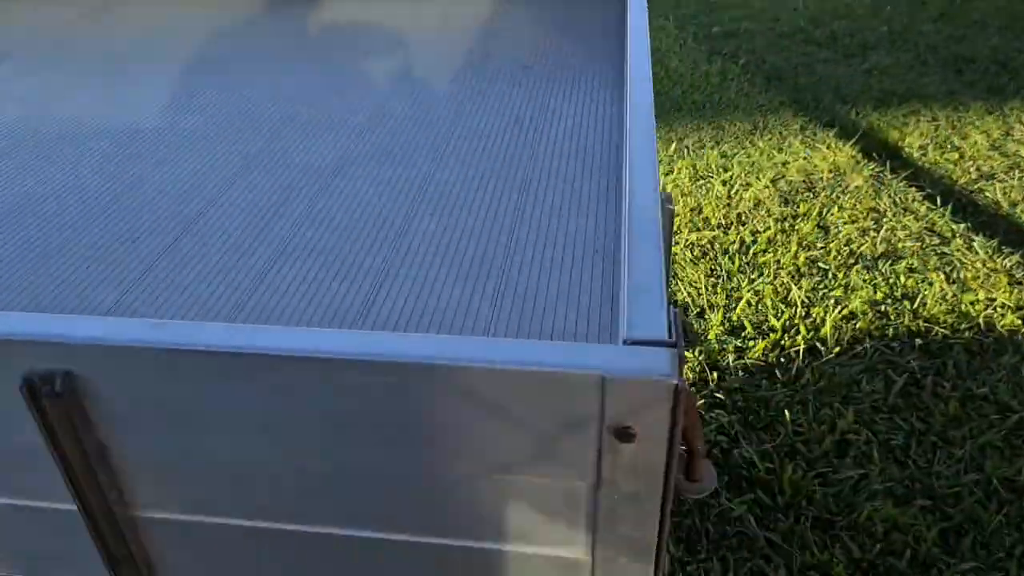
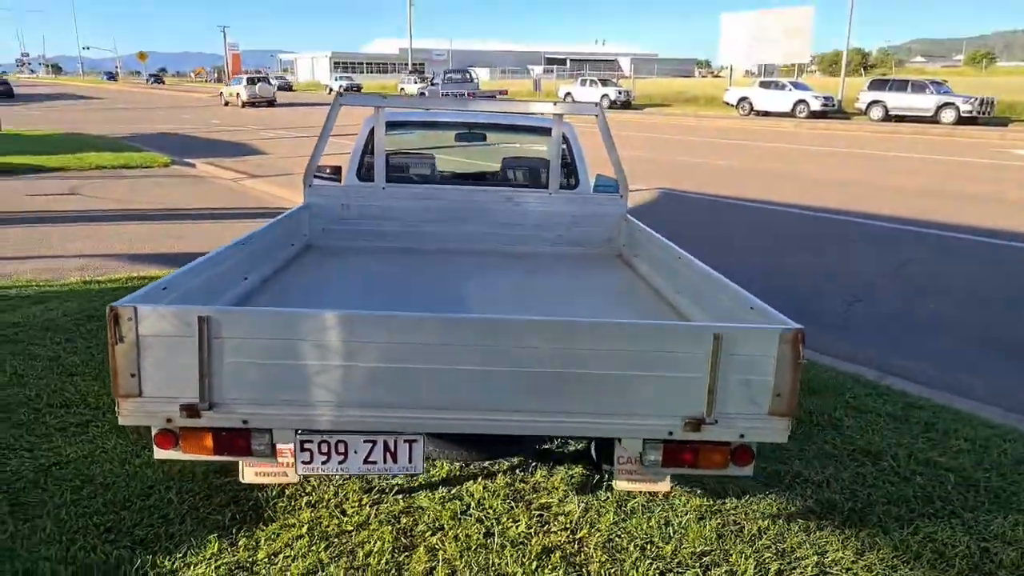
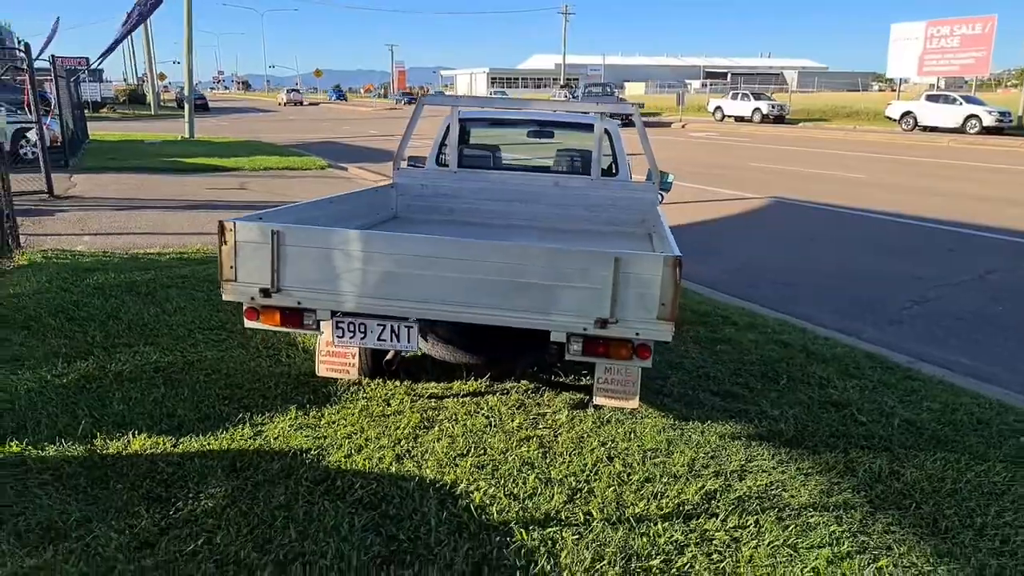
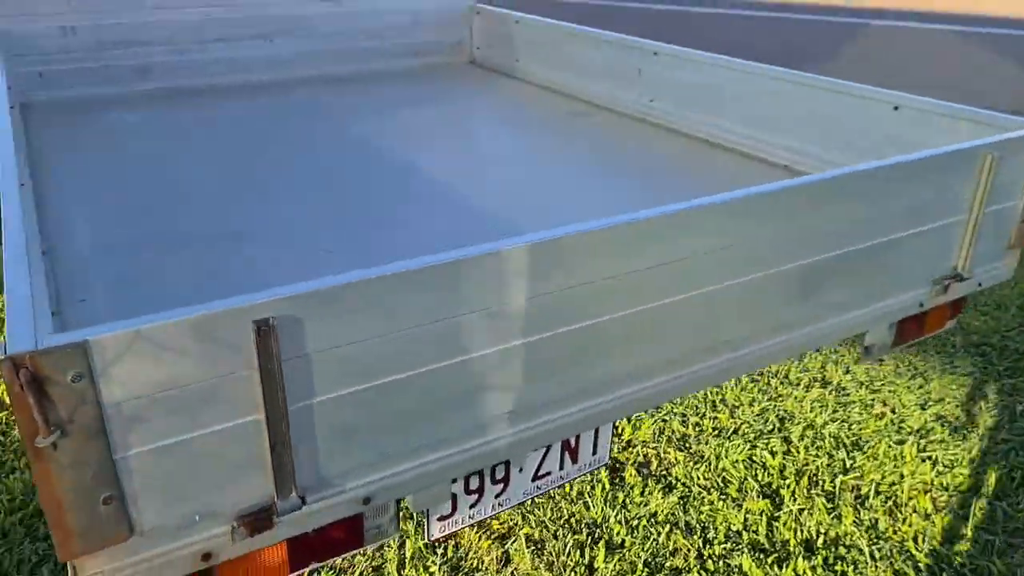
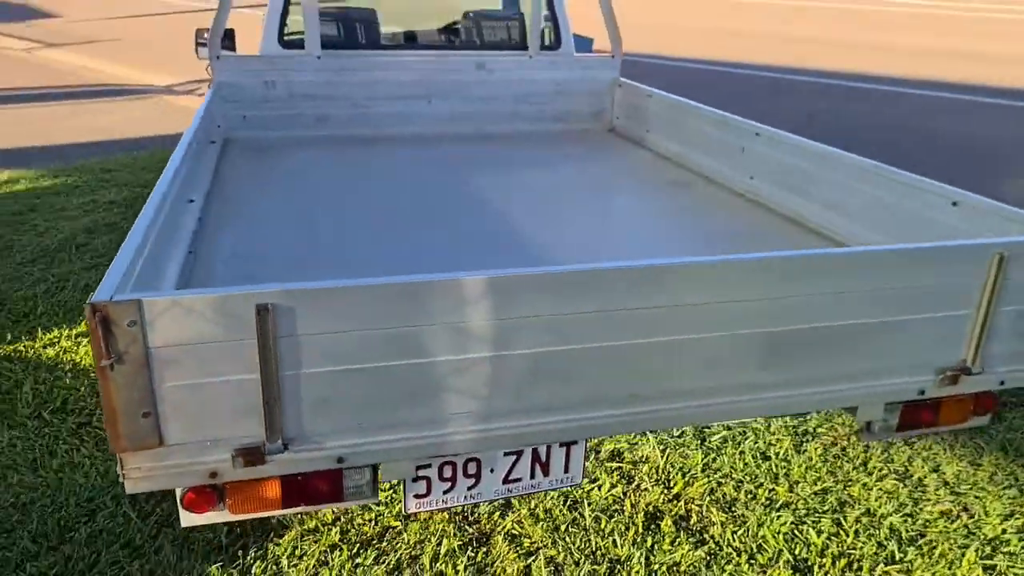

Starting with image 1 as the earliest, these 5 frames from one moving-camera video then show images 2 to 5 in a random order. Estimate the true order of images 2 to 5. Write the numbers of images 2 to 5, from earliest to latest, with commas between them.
4, 5, 2, 3
